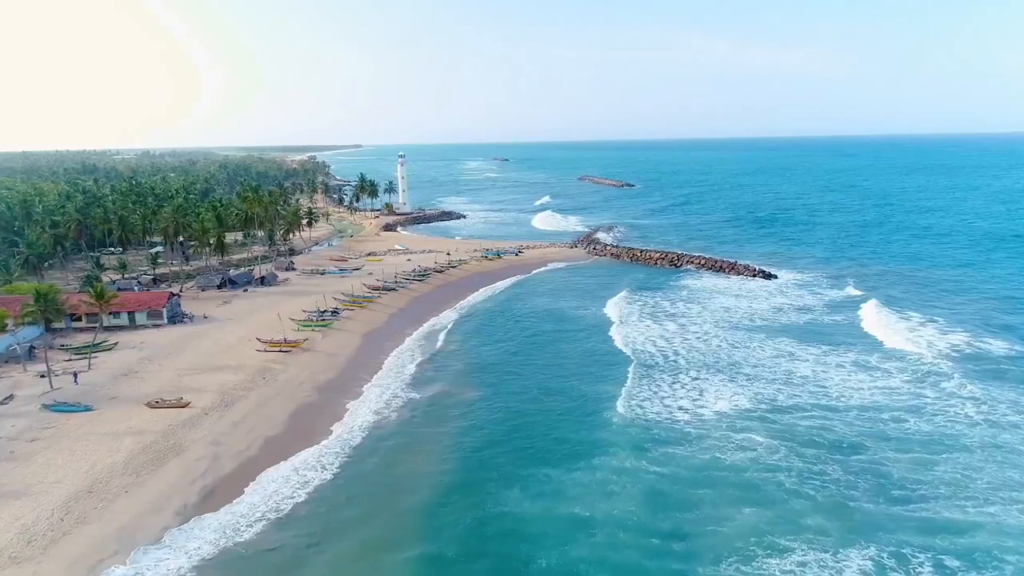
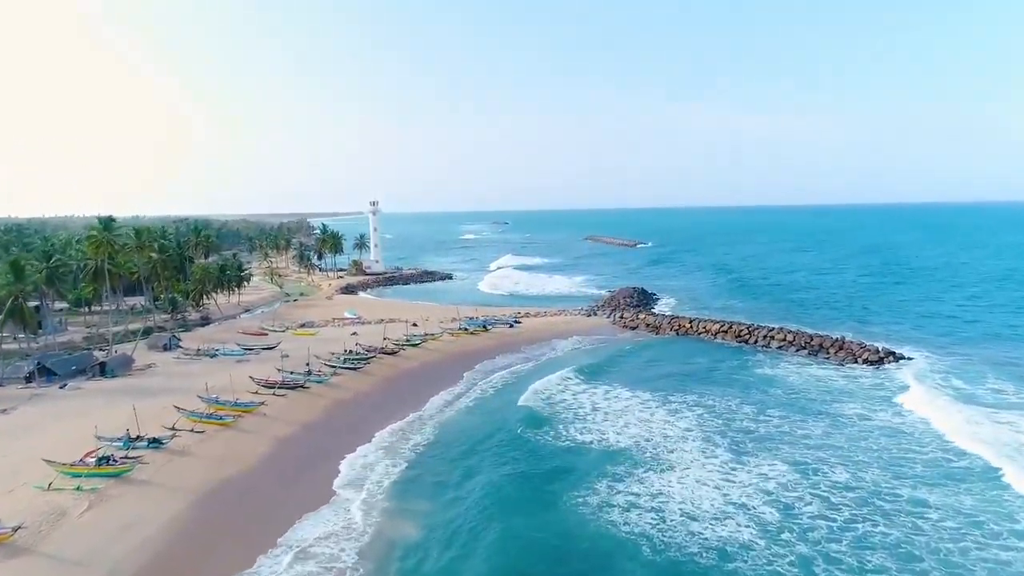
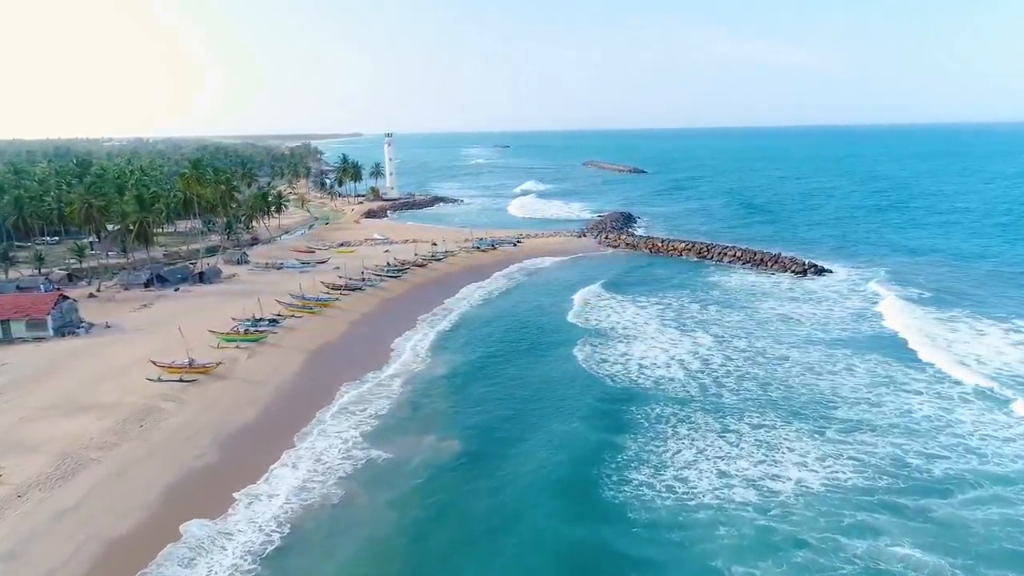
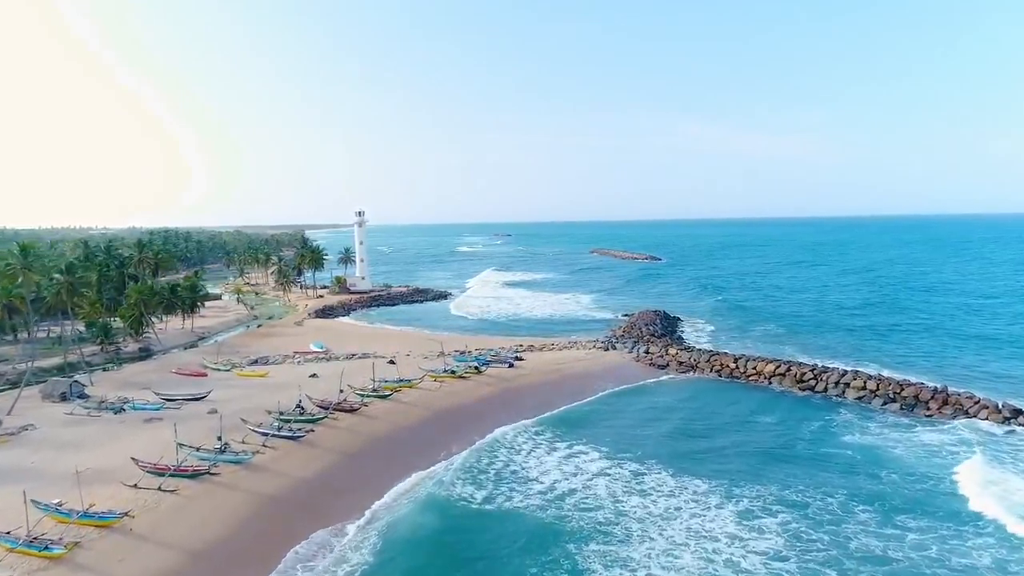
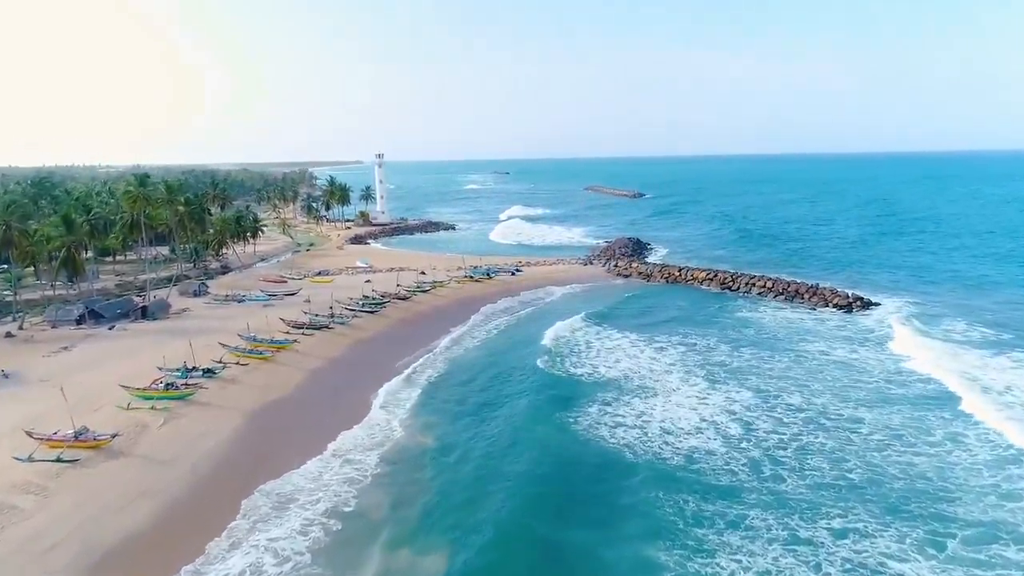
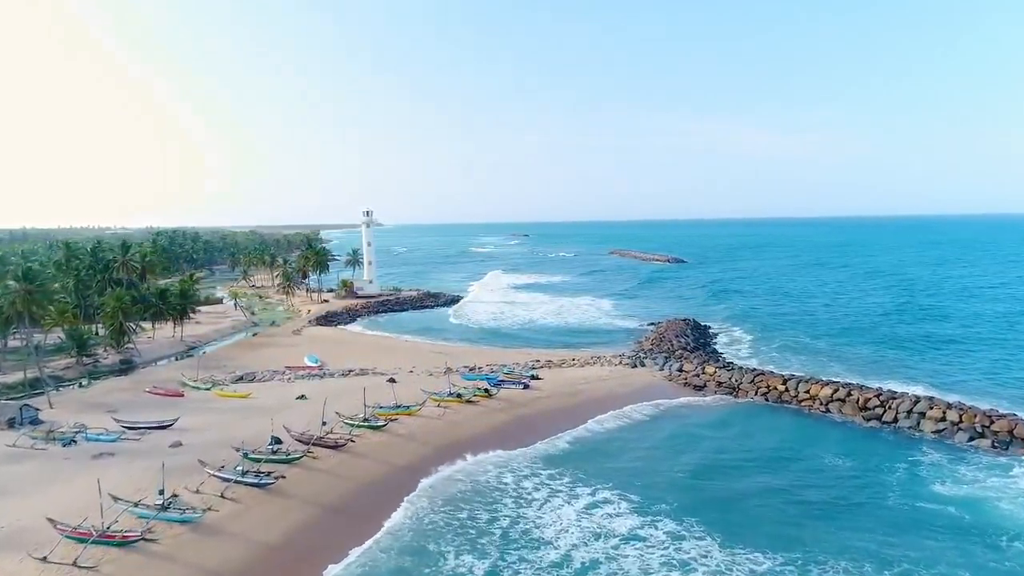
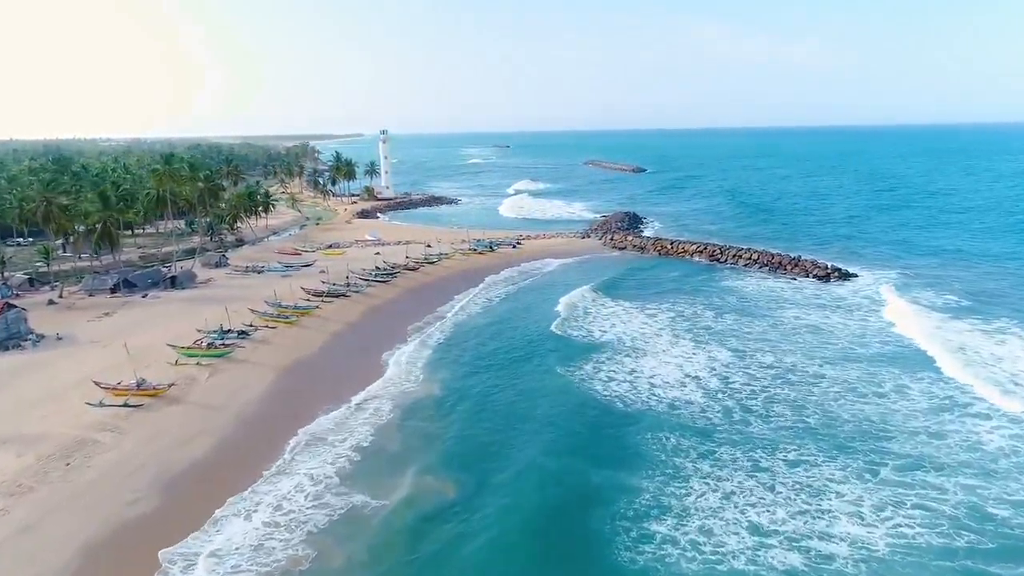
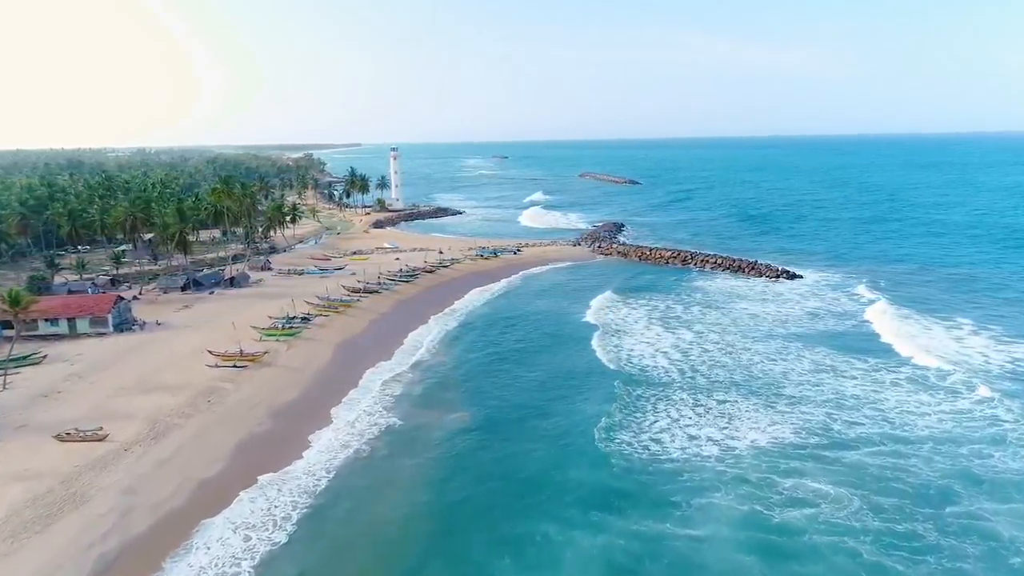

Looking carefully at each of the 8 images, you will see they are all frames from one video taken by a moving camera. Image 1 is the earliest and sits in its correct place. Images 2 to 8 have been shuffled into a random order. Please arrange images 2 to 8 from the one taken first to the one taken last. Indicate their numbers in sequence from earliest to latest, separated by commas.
8, 3, 7, 5, 2, 4, 6
